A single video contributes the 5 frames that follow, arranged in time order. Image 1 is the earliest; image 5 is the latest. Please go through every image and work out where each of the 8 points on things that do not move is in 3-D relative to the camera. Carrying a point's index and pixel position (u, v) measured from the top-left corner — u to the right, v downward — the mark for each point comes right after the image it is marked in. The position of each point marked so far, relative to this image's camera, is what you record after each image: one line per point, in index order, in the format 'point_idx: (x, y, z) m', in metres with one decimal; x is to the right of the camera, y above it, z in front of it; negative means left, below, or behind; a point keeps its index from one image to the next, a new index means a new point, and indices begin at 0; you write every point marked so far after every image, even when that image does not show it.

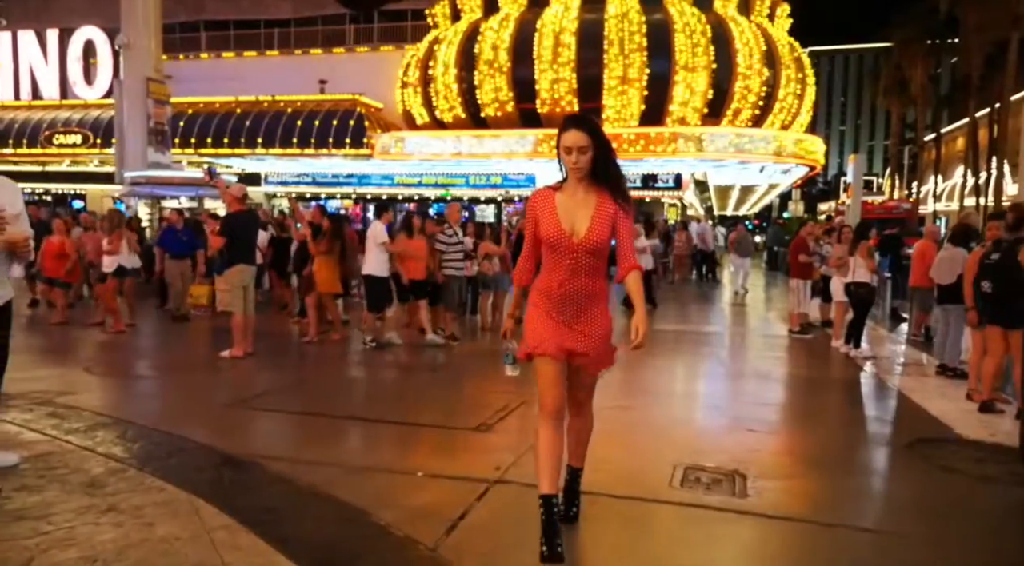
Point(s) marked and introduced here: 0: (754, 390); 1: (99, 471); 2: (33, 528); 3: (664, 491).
0: (+2.8, -1.1, +8.6) m
1: (-2.4, -1.1, +4.5) m
2: (-2.2, -1.1, +3.7) m
3: (+1.0, -1.2, +4.8) m
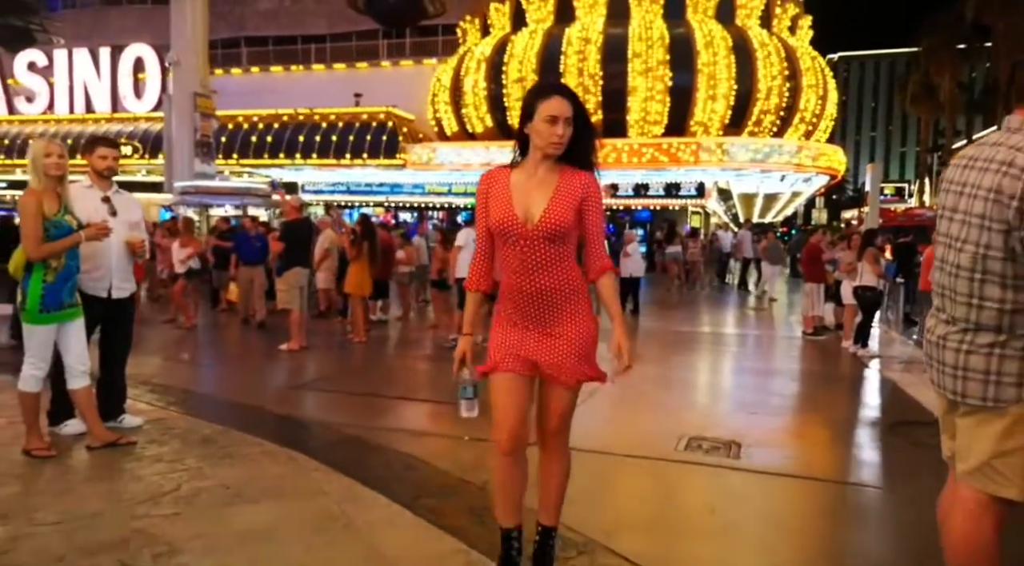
0: (+3.1, -1.2, +9.4) m
1: (-2.2, -1.1, +5.5) m
2: (-2.0, -1.1, +4.7) m
3: (+1.2, -1.2, +5.7) m
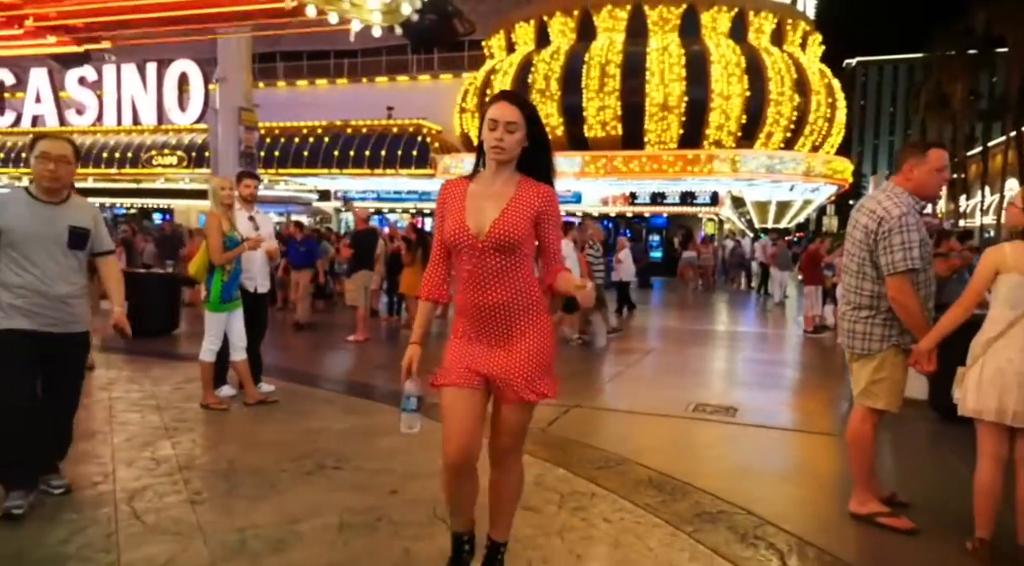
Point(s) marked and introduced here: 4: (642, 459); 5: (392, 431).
0: (+3.6, -1.2, +11.0) m
1: (-1.7, -1.1, +7.2) m
2: (-1.6, -1.1, +6.4) m
3: (+1.6, -1.2, +7.3) m
4: (+0.9, -1.2, +5.3) m
5: (-0.9, -1.1, +5.9) m
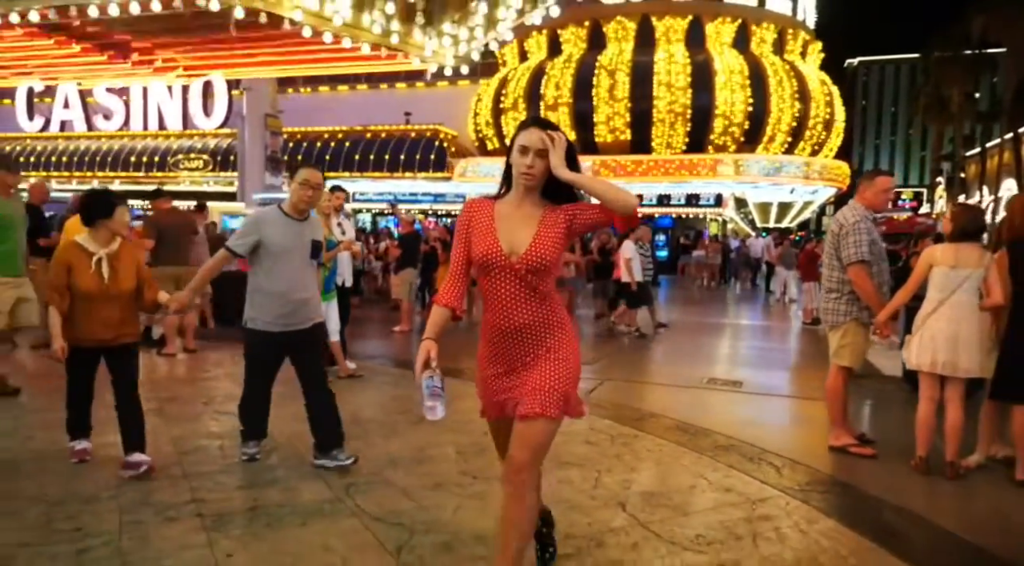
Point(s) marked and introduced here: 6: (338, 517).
0: (+4.1, -1.1, +12.4) m
1: (-1.2, -1.0, +8.7) m
2: (-1.1, -1.0, +7.8) m
3: (+2.1, -1.2, +8.8) m
4: (+1.4, -1.2, +6.8) m
5: (-0.5, -1.1, +7.3) m
6: (-0.9, -1.2, +4.0) m
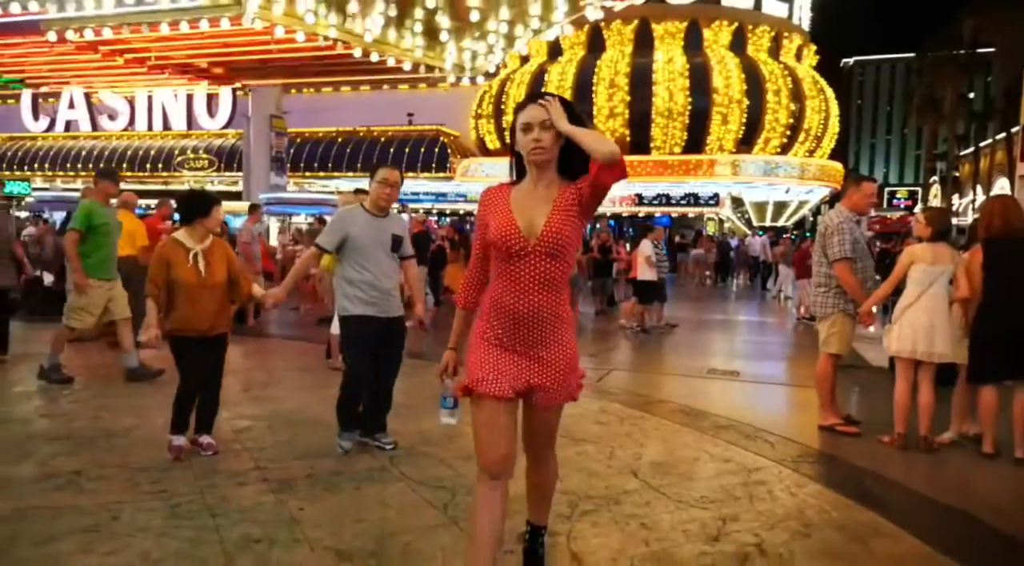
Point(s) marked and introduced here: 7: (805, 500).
0: (+4.2, -1.1, +13.0) m
1: (-1.1, -1.0, +9.2) m
2: (-1.0, -1.0, +8.4) m
3: (+2.2, -1.1, +9.3) m
4: (+1.5, -1.1, +7.3) m
5: (-0.3, -1.0, +7.9) m
6: (-0.7, -1.1, +4.5) m
7: (+1.6, -1.2, +4.4) m
